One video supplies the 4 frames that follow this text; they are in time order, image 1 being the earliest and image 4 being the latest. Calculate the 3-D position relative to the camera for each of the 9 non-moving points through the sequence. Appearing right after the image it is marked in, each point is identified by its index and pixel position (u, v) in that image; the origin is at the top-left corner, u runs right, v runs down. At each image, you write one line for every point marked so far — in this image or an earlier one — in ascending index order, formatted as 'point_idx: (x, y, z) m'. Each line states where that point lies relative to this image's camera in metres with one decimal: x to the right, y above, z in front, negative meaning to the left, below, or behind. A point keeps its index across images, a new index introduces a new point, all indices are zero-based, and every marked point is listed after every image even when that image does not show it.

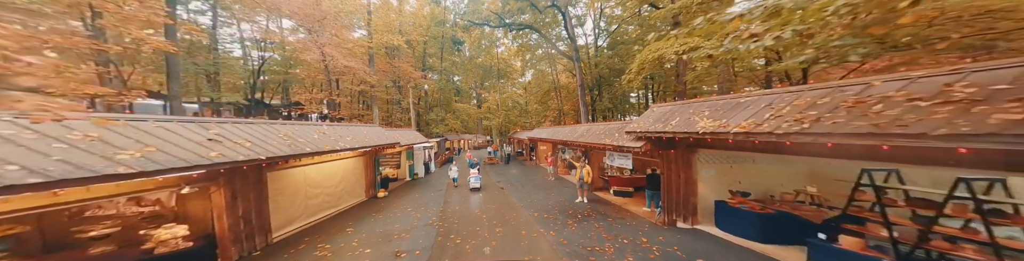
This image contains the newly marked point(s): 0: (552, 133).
0: (+2.6, -0.2, +16.0) m
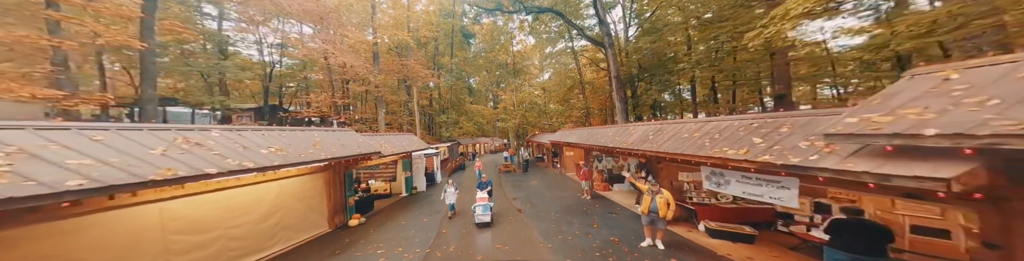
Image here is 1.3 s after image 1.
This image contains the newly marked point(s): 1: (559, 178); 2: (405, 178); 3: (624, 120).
0: (+3.7, -0.3, +13.1) m
1: (+2.8, -2.9, +14.4) m
2: (-4.9, -2.2, +10.9) m
3: (+6.2, +0.5, +13.3) m
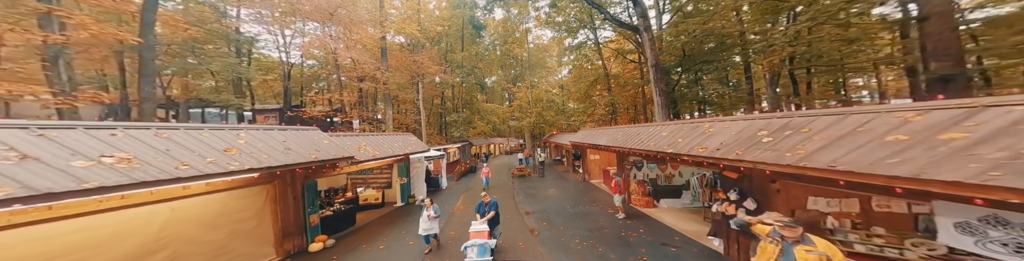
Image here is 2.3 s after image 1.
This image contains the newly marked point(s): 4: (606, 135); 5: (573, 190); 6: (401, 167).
0: (+4.4, -0.3, +10.9) m
1: (+3.6, -2.9, +12.3) m
2: (-4.3, -2.1, +9.4) m
3: (+6.9, +0.6, +11.0) m
4: (+4.7, -0.2, +12.0) m
5: (+3.0, -2.9, +12.0) m
6: (-4.4, -1.5, +9.5) m
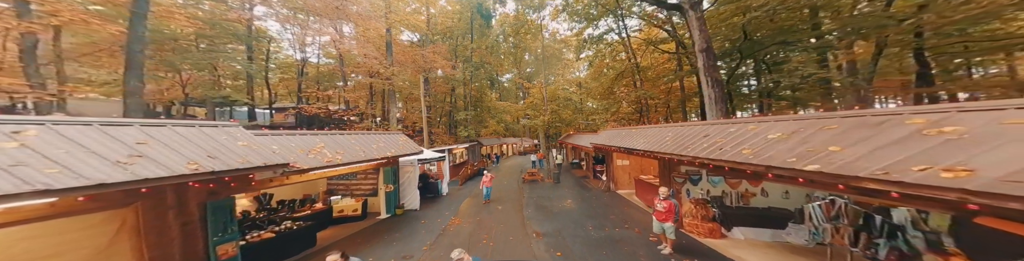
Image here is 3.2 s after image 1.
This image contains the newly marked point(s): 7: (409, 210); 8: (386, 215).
0: (+4.8, -0.3, +8.8) m
1: (+4.1, -2.9, +10.2) m
2: (-4.1, -2.0, +7.8) m
3: (+7.3, +0.5, +8.7) m
4: (+5.2, -0.2, +9.9) m
5: (+3.5, -2.9, +10.0) m
6: (-4.1, -1.4, +8.0) m
7: (-3.5, -2.8, +8.4) m
8: (-4.0, -2.8, +7.8) m
